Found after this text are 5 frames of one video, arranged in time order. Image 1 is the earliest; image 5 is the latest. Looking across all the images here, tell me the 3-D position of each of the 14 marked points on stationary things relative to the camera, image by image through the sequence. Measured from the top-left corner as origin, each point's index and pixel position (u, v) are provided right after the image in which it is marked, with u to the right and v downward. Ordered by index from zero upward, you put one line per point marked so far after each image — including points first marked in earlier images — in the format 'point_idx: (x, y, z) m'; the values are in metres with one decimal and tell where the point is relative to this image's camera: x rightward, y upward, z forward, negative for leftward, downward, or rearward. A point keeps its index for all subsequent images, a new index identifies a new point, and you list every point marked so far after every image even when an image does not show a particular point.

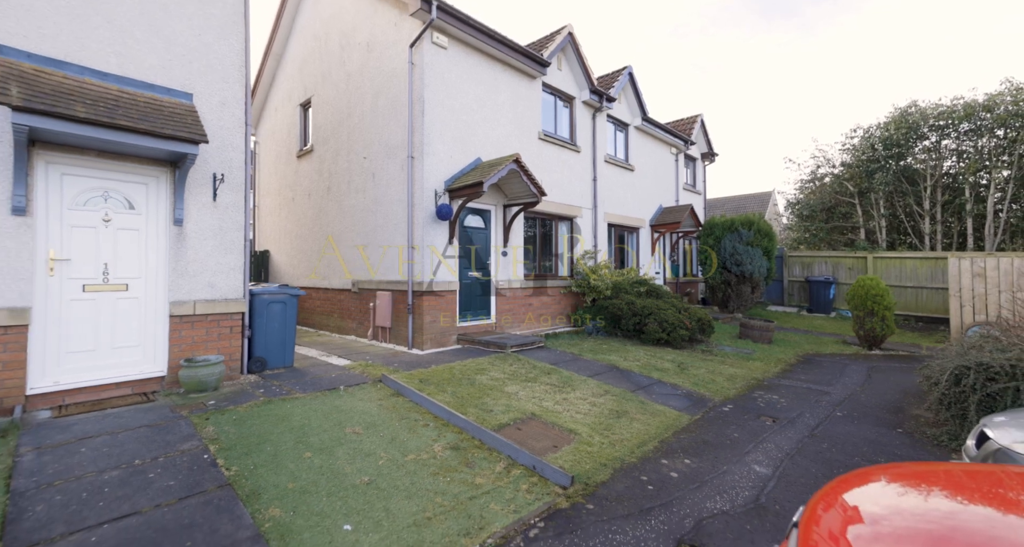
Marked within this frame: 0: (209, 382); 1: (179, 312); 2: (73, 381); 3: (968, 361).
0: (-3.4, -1.2, +4.7) m
1: (-3.8, -0.4, +4.8) m
2: (-4.5, -1.1, +4.3) m
3: (+4.5, -0.9, +4.2) m
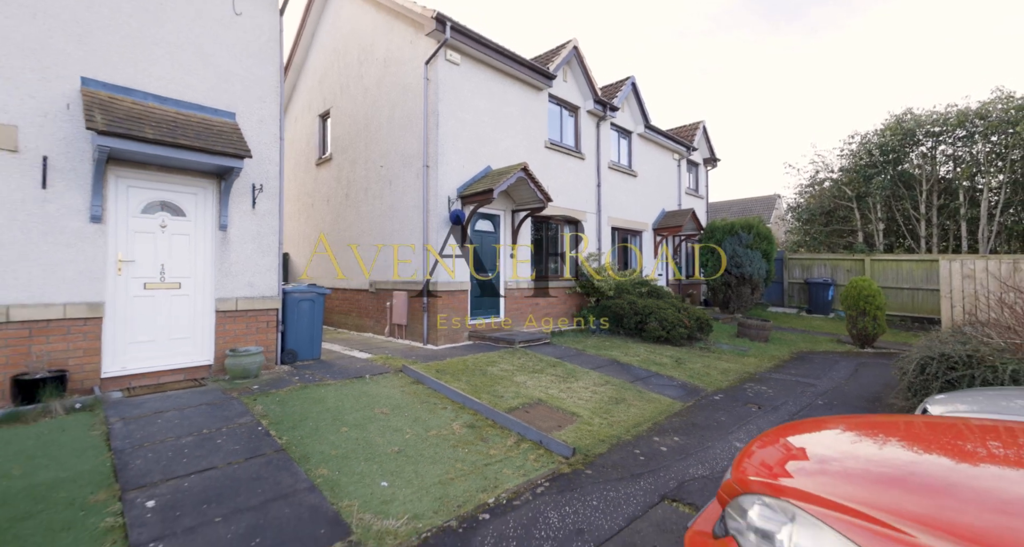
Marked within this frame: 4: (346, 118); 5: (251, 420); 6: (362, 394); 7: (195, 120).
0: (-3.3, -1.2, +5.3) m
1: (-3.7, -0.4, +5.4) m
2: (-4.4, -1.1, +4.8) m
3: (+4.6, -0.9, +4.7) m
4: (-4.2, +3.9, +10.6) m
5: (-2.5, -1.4, +4.0) m
6: (-1.8, -1.4, +4.9) m
7: (-3.8, +1.9, +5.1) m
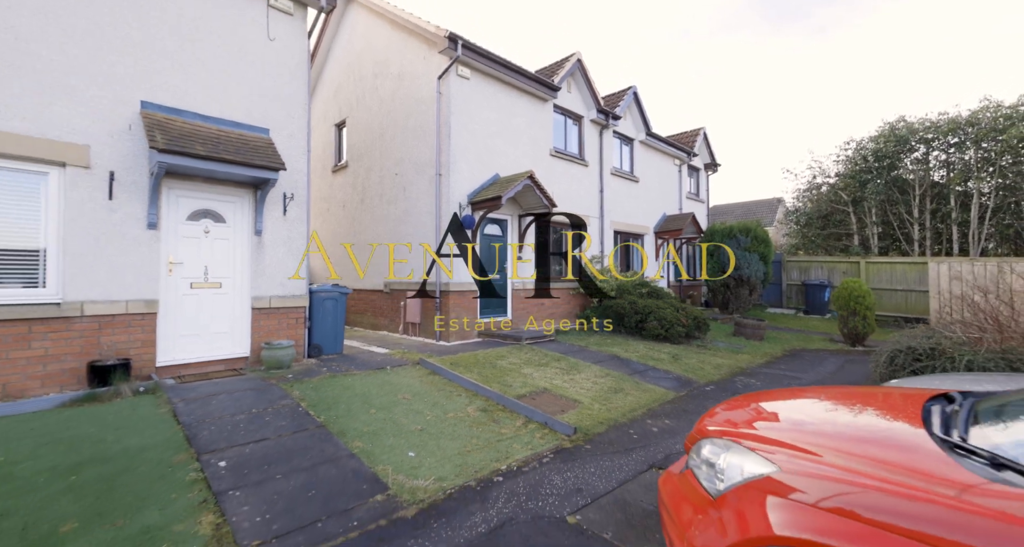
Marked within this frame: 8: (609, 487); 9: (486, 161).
0: (-3.1, -1.2, +5.8) m
1: (-3.6, -0.5, +6.0) m
2: (-4.2, -1.1, +5.4) m
3: (+4.7, -0.9, +5.1) m
4: (-4.0, +3.9, +11.2) m
5: (-2.4, -1.4, +4.6) m
6: (-1.6, -1.4, +5.5) m
7: (-3.7, +1.8, +5.7) m
8: (+0.8, -1.7, +3.3) m
9: (-0.6, +2.5, +9.4) m
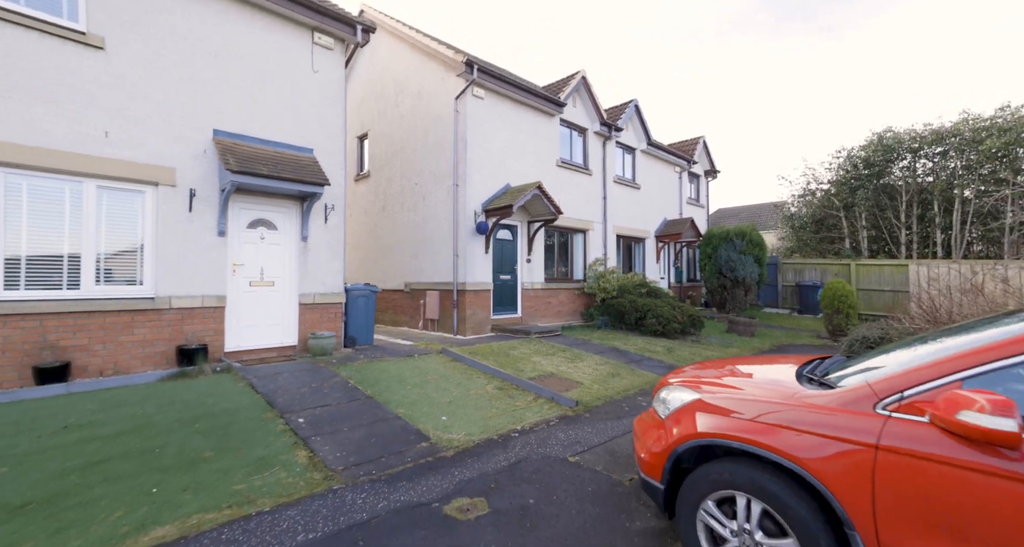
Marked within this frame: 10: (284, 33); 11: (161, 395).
0: (-3.0, -1.2, +6.8) m
1: (-3.4, -0.5, +7.0) m
2: (-4.1, -1.1, +6.4) m
3: (+4.9, -0.9, +6.0) m
4: (-3.7, +3.9, +12.2) m
5: (-2.2, -1.4, +5.5) m
6: (-1.5, -1.4, +6.4) m
7: (-3.5, +1.8, +6.6) m
8: (+0.9, -1.7, +4.2) m
9: (-0.3, +2.5, +10.3) m
10: (-3.7, +3.9, +6.9) m
11: (-3.9, -1.3, +4.6) m
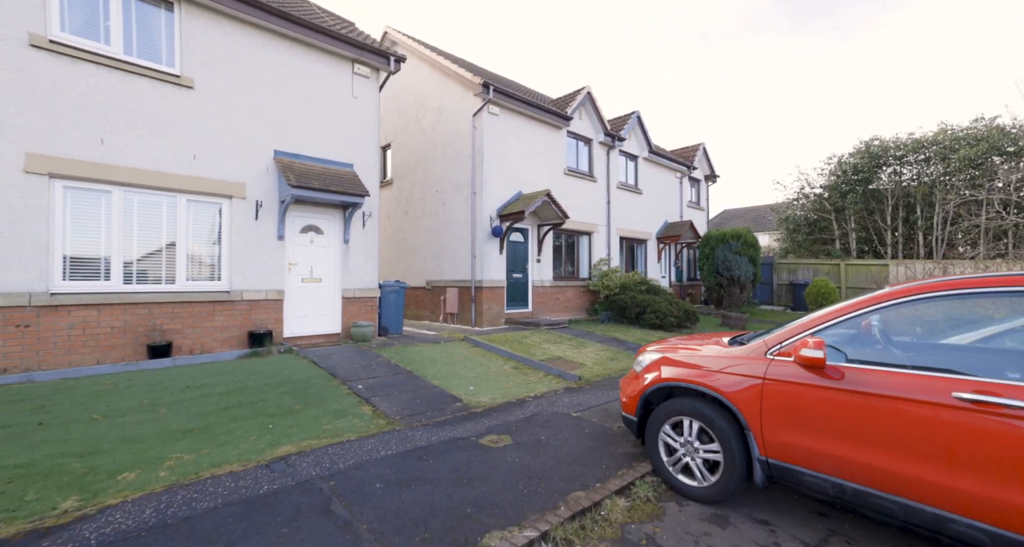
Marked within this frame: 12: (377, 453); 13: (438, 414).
0: (-2.7, -1.2, +7.9) m
1: (-3.2, -0.4, +8.1) m
2: (-3.8, -1.0, +7.6) m
3: (+5.1, -0.8, +7.0) m
4: (-3.4, +3.9, +13.4) m
5: (-2.0, -1.4, +6.6) m
6: (-1.2, -1.4, +7.5) m
7: (-3.3, +1.9, +7.8) m
8: (+1.1, -1.6, +5.3) m
9: (0.0, +2.5, +11.4) m
10: (-3.5, +4.0, +8.0) m
11: (-3.7, -1.3, +5.8) m
12: (-1.2, -1.6, +3.7) m
13: (-0.8, -1.6, +4.8) m
